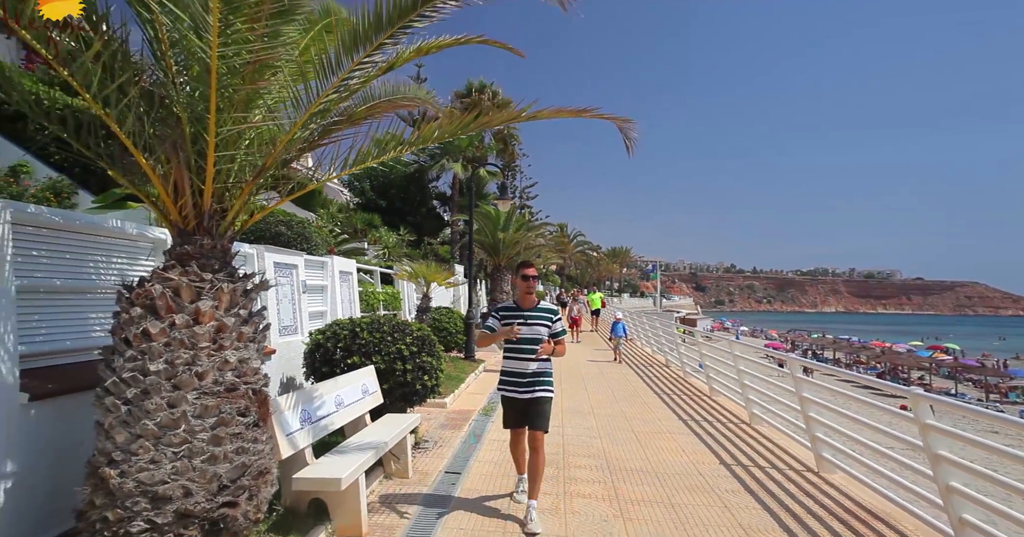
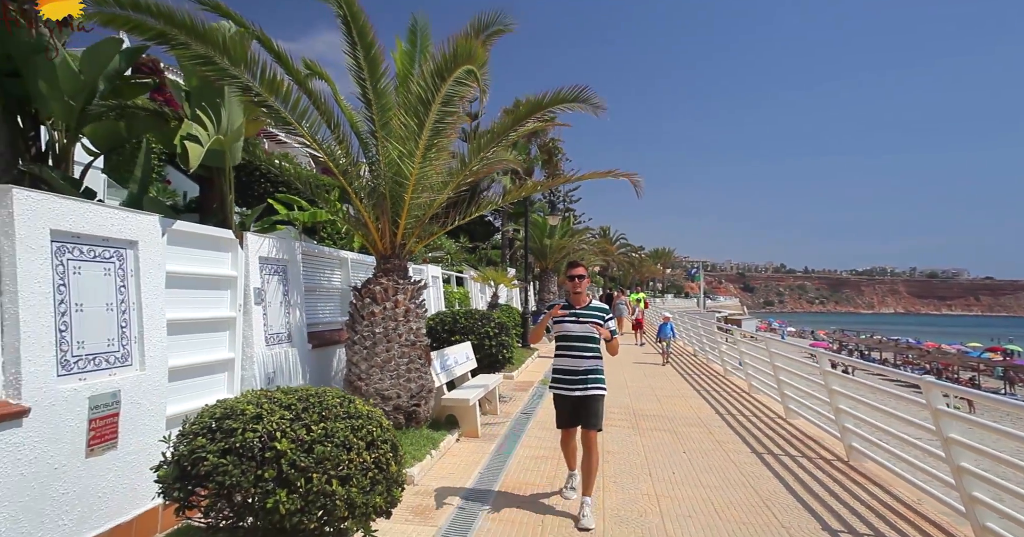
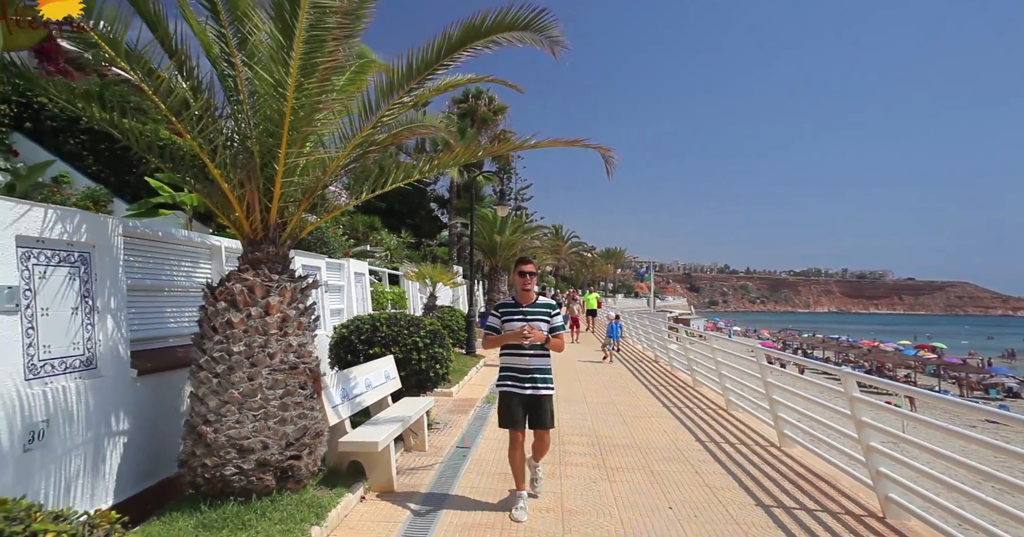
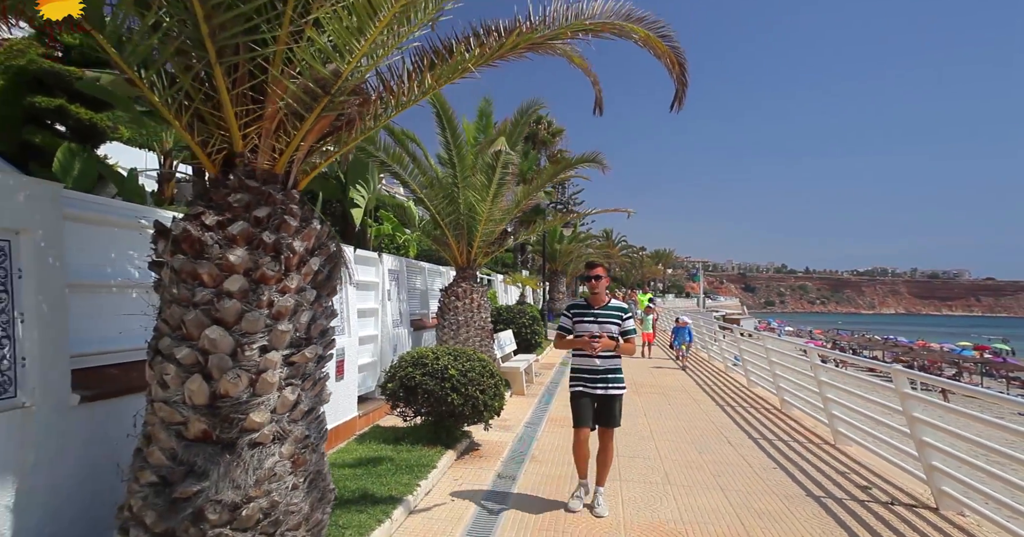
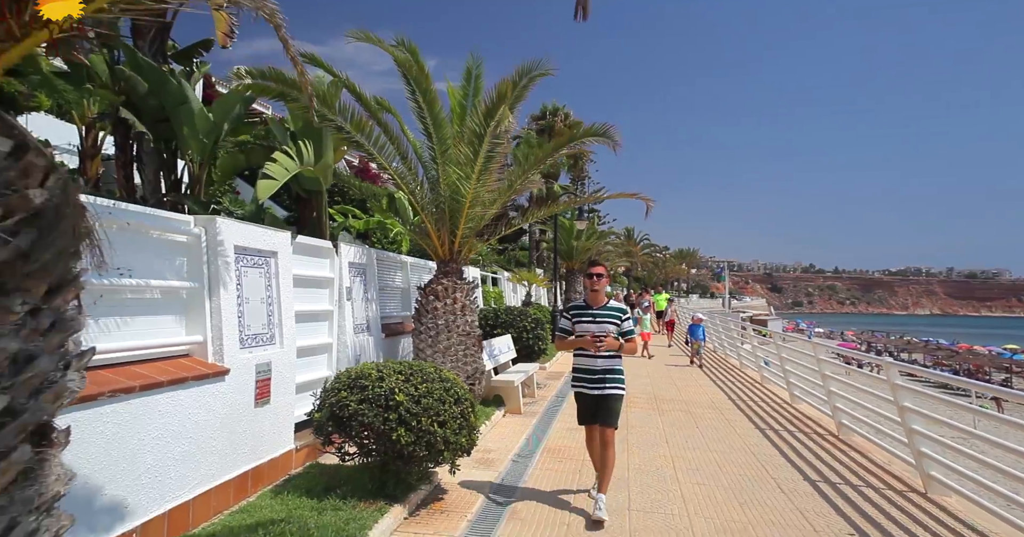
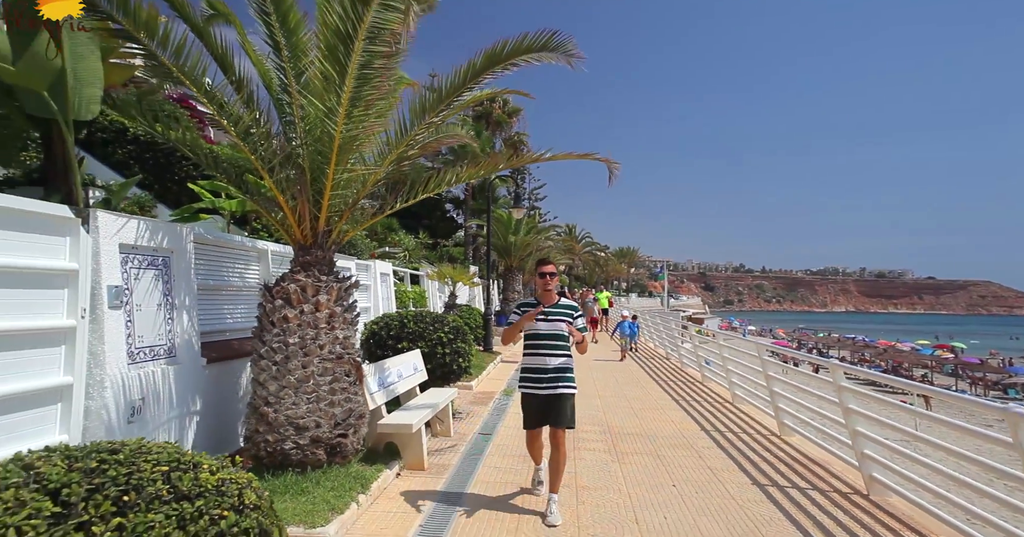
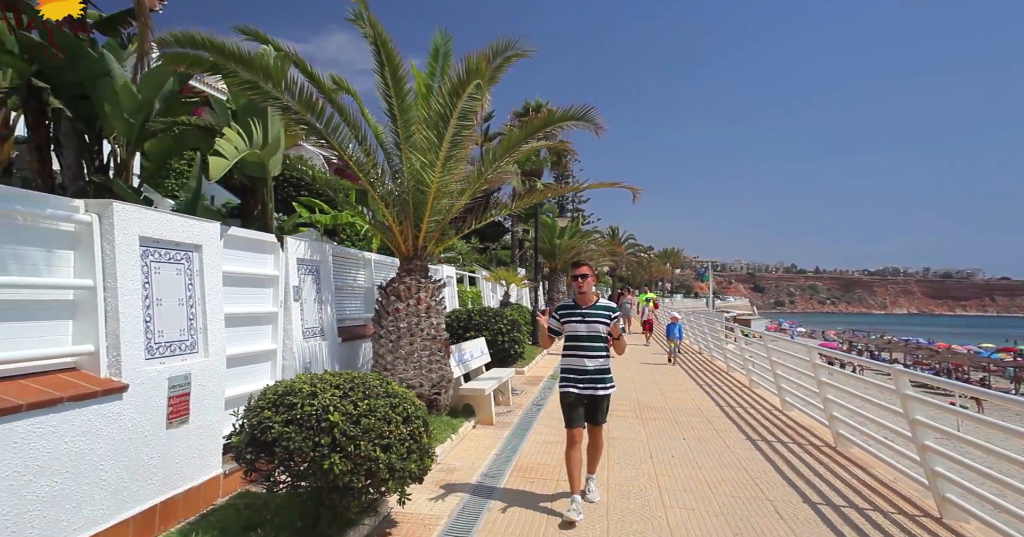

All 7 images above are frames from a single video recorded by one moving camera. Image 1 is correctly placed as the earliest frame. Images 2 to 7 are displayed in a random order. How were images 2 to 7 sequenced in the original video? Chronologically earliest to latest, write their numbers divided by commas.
3, 6, 2, 7, 5, 4
